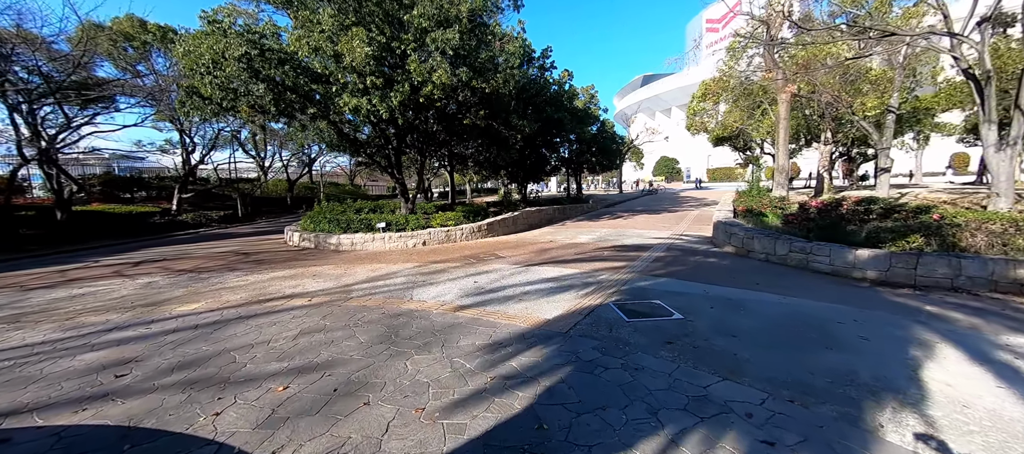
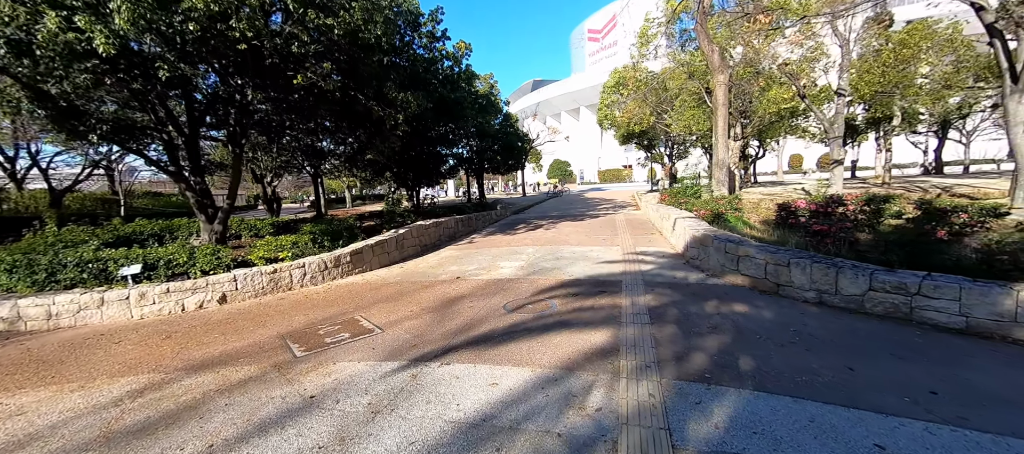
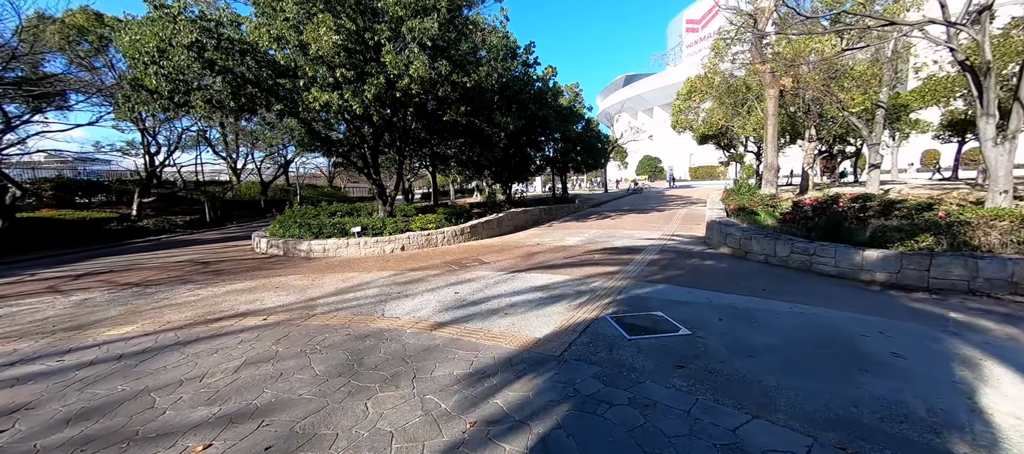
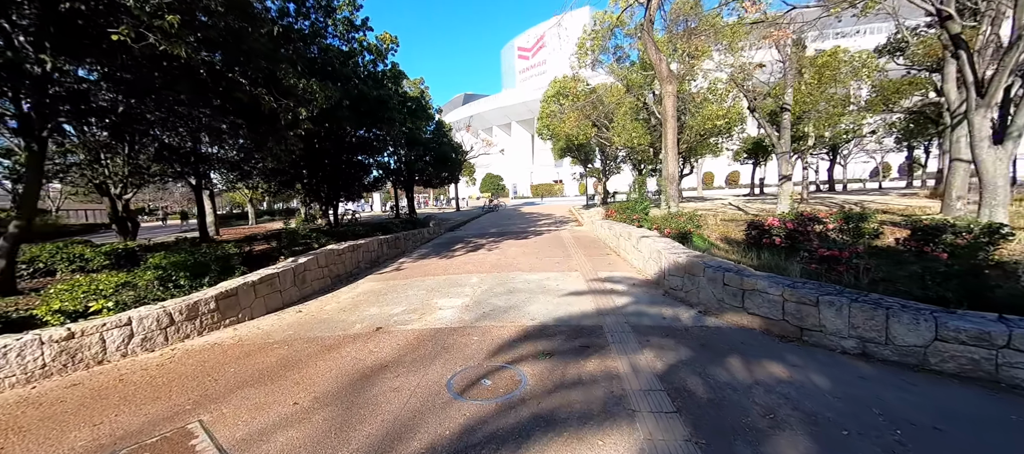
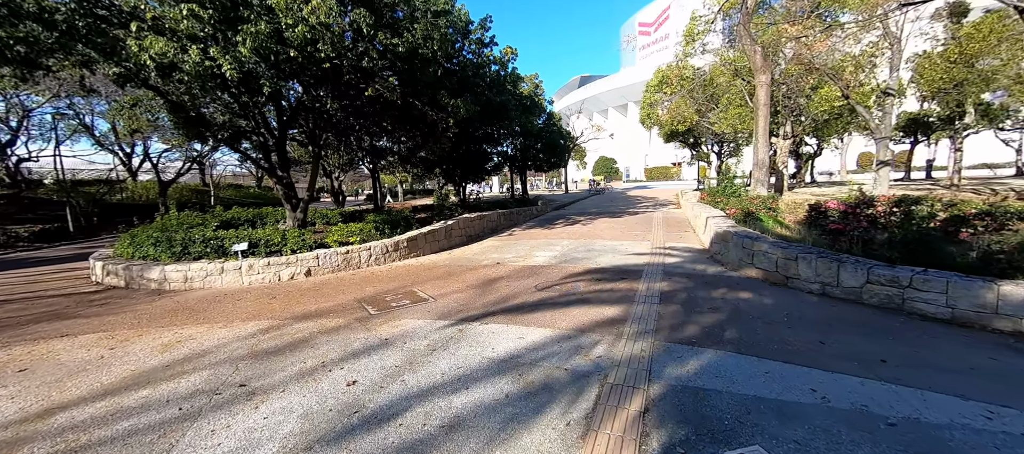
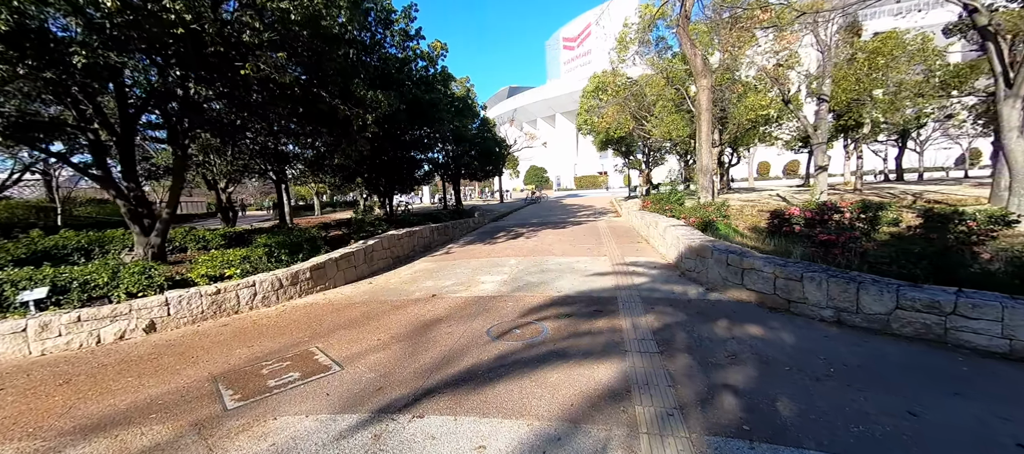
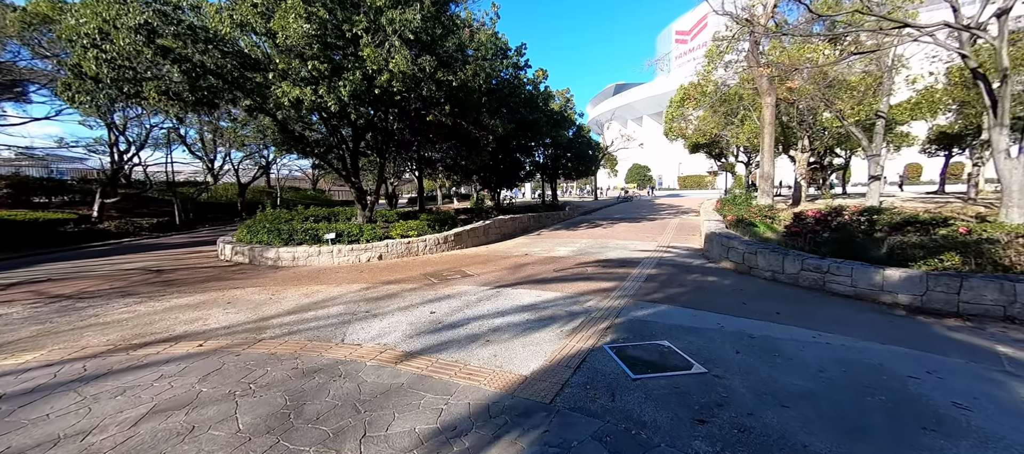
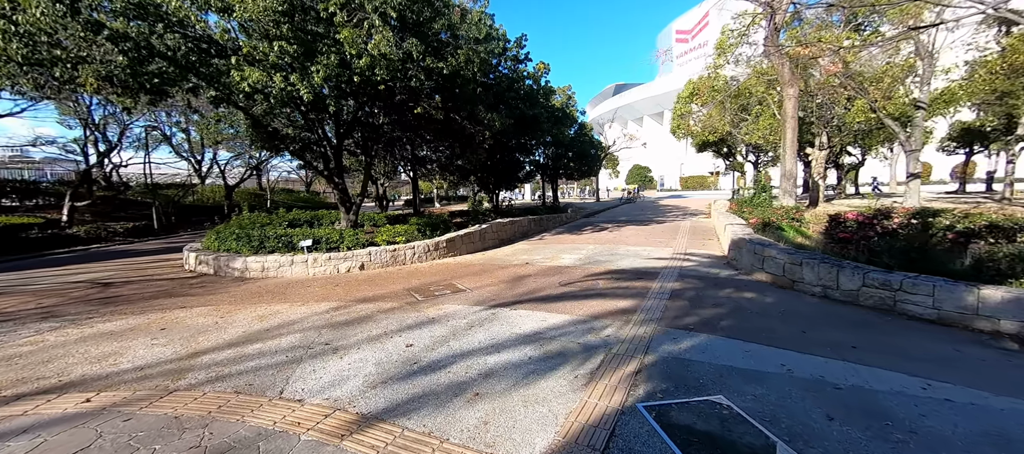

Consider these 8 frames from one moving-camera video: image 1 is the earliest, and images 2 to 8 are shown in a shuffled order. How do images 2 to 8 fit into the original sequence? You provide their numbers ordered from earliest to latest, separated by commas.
3, 7, 8, 5, 2, 6, 4
